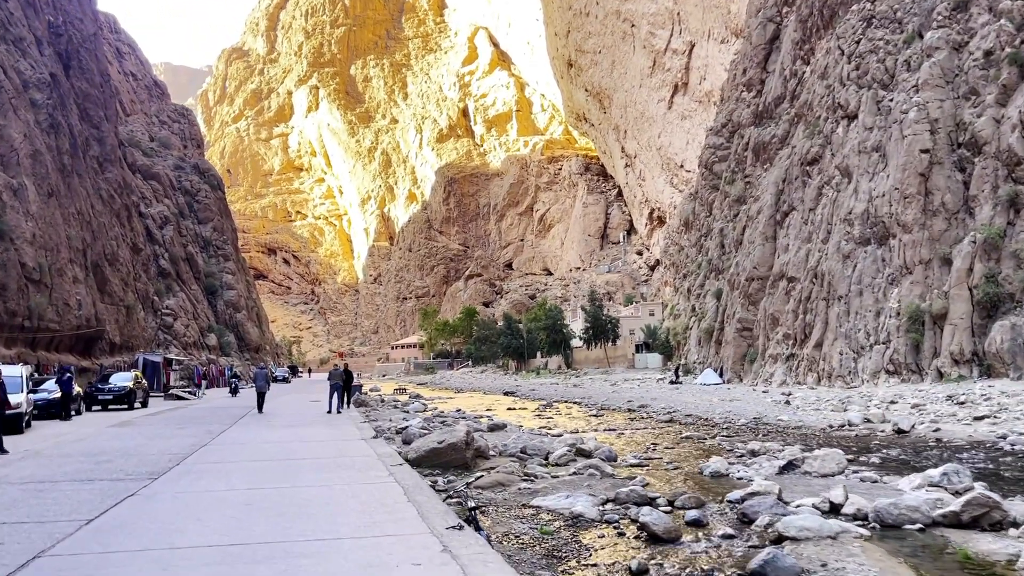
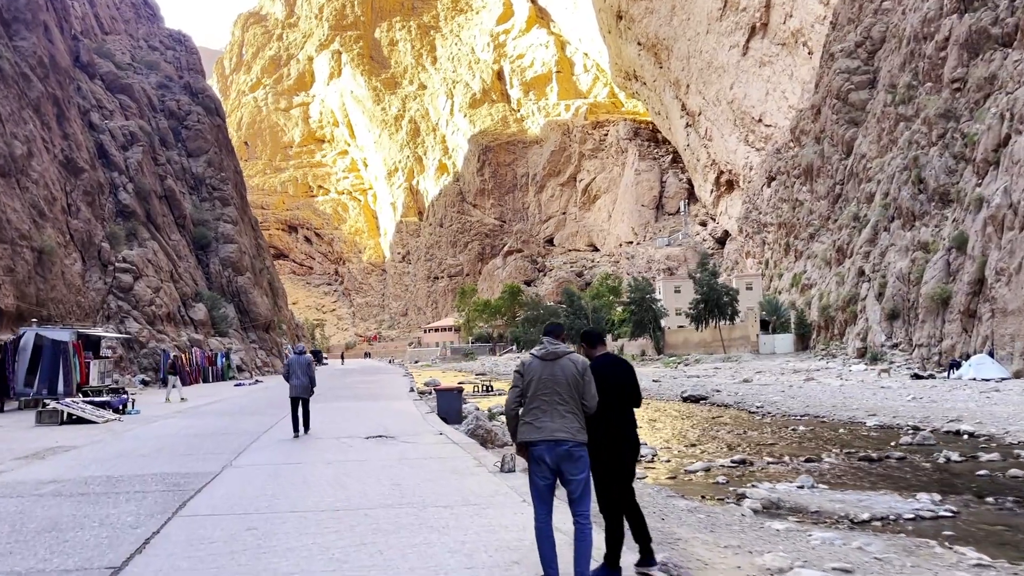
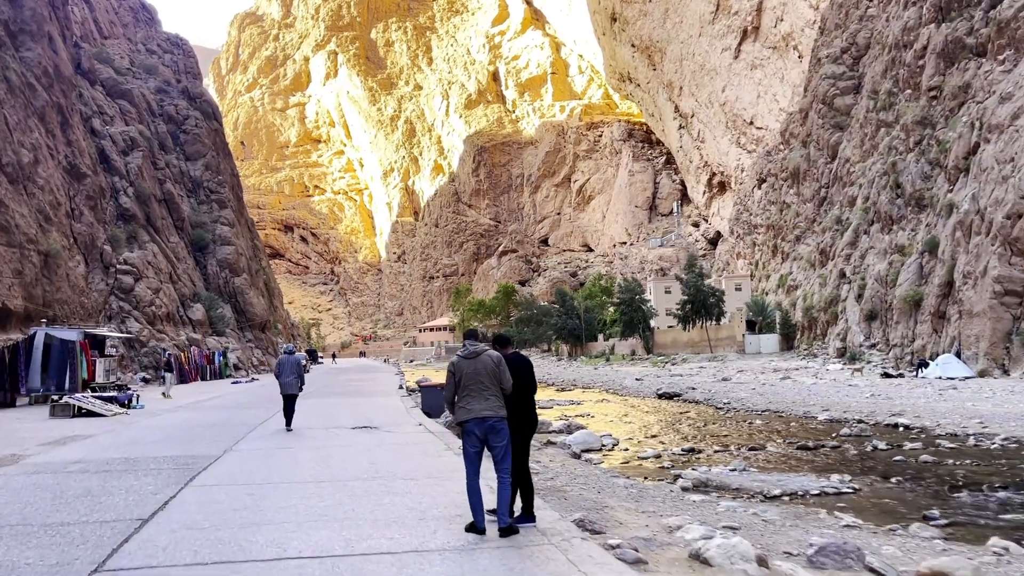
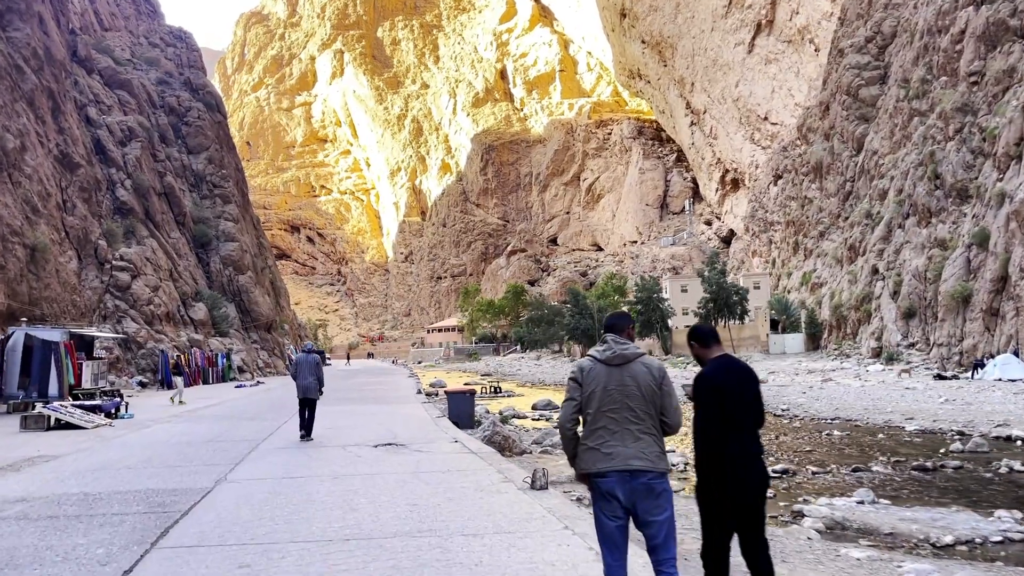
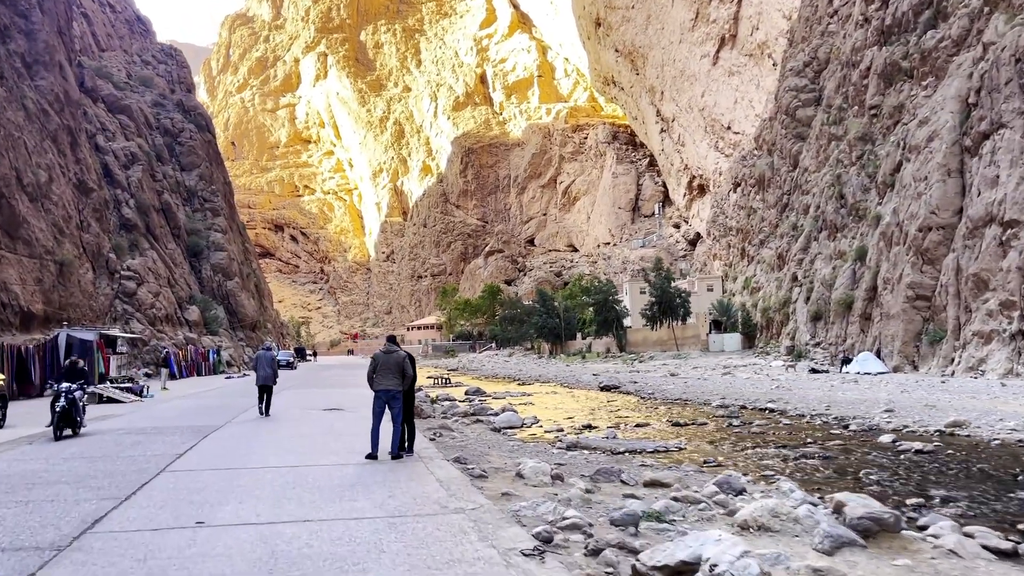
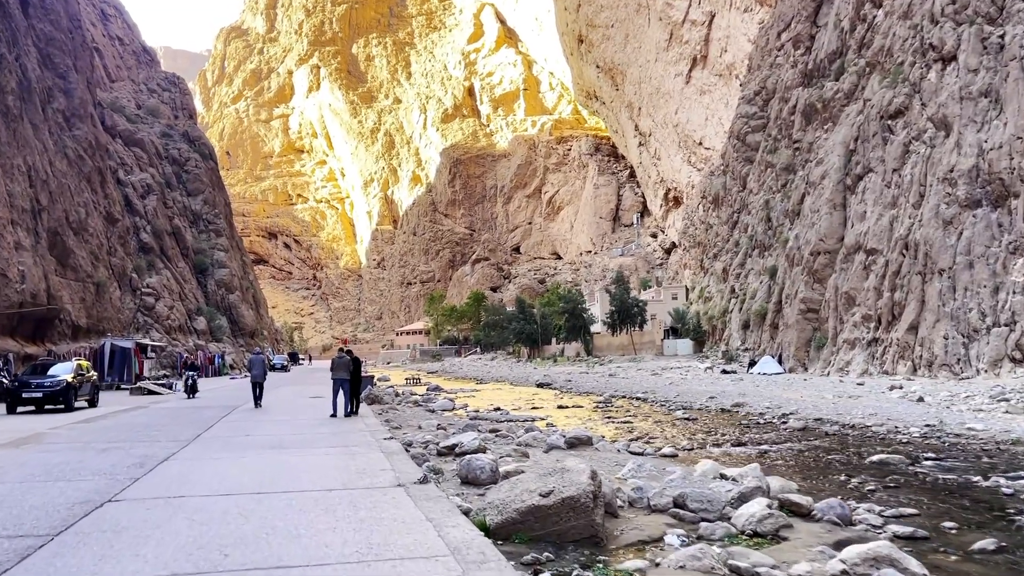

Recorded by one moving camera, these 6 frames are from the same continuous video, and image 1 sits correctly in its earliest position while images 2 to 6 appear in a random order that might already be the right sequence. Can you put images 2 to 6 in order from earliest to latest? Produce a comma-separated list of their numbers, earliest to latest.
6, 5, 3, 2, 4
